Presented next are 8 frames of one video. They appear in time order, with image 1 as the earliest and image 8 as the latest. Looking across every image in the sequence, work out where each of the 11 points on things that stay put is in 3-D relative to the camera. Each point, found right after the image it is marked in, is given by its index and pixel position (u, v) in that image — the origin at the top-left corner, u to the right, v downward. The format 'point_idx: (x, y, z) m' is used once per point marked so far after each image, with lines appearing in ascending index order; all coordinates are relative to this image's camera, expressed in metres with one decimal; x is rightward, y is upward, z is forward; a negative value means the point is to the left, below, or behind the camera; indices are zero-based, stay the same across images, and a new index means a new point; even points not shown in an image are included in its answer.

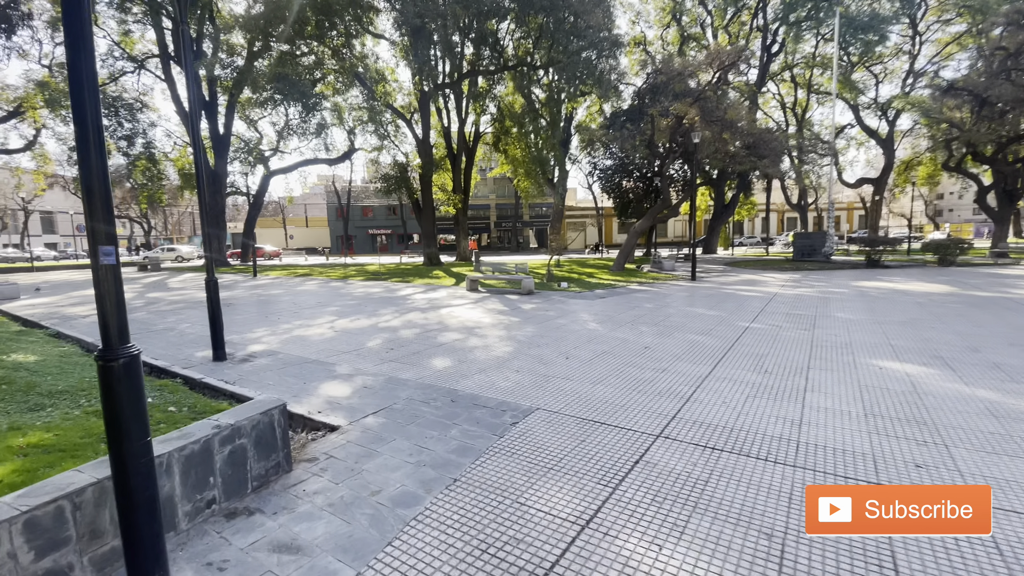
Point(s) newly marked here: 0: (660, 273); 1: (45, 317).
0: (+5.9, +0.6, +19.5) m
1: (-10.5, -0.6, +11.0) m
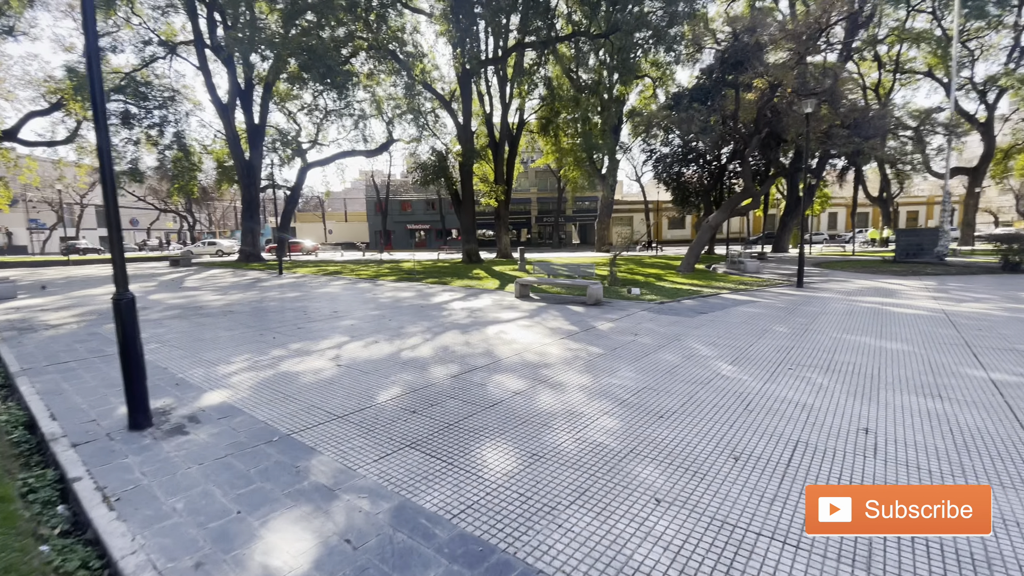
0: (+7.7, +0.4, +16.3) m
1: (-9.3, -0.7, +9.0) m
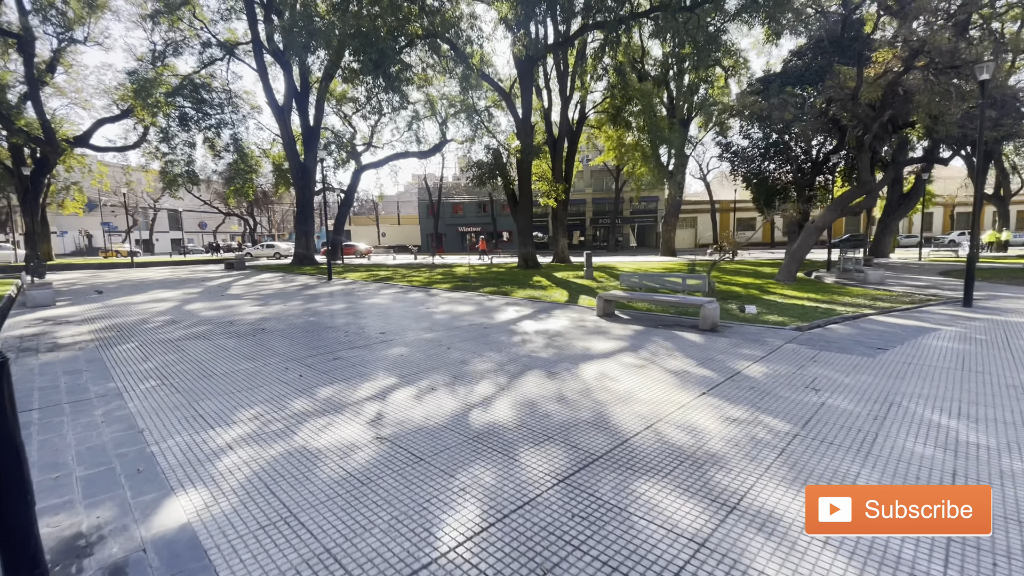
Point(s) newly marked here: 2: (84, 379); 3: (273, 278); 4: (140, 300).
0: (+9.7, 0.0, +13.3) m
1: (-7.9, -0.9, +7.8) m
2: (-5.1, -1.1, +5.8) m
3: (-9.7, +0.4, +19.8) m
4: (-10.3, -0.3, +13.6) m
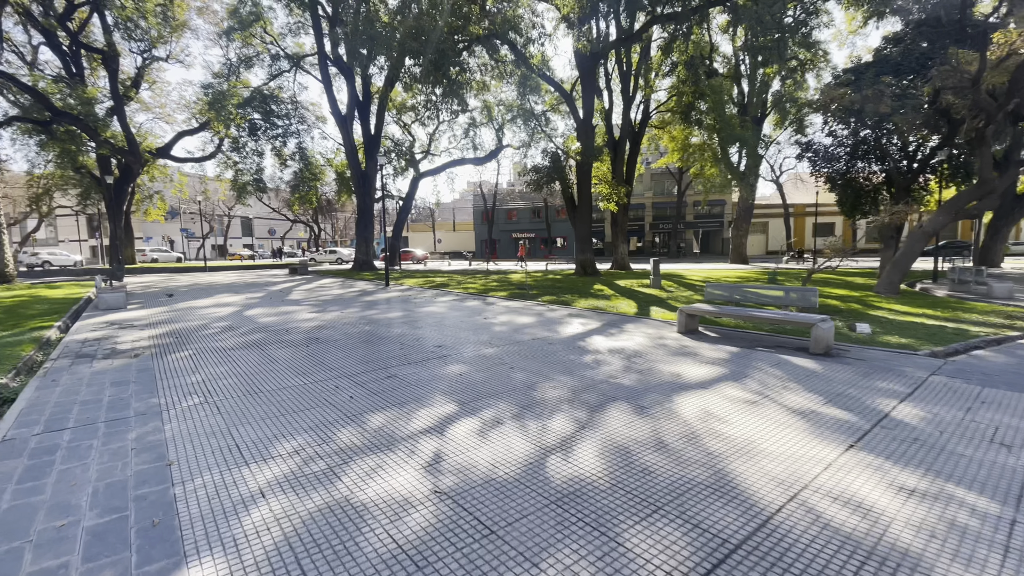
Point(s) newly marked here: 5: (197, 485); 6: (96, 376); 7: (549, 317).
0: (+11.3, -0.4, +11.4) m
1: (-6.9, -1.0, +7.7) m
2: (-4.3, -1.2, +5.4) m
3: (-7.3, +0.2, +19.9) m
4: (-8.6, -0.5, +13.7) m
5: (-2.1, -1.3, +3.3) m
6: (-5.3, -1.1, +6.2) m
7: (+0.7, -0.6, +9.5) m
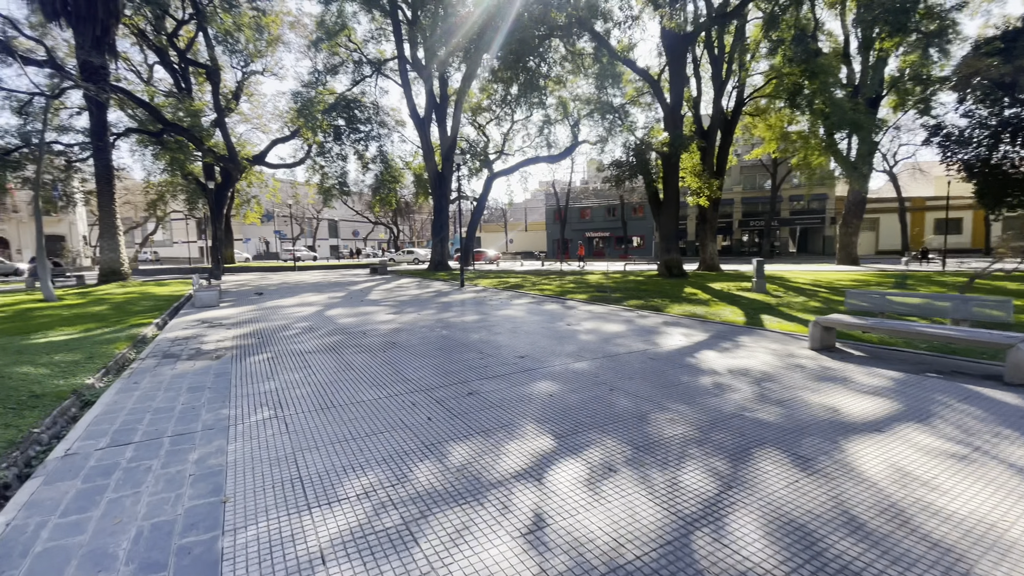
0: (+13.0, -0.6, +8.8) m
1: (-5.5, -1.0, +7.8) m
2: (-3.3, -1.2, +5.1) m
3: (-4.1, +0.2, +19.9) m
4: (-6.4, -0.5, +14.0) m
5: (-1.5, -1.4, +2.7) m
6: (-4.1, -1.1, +6.0) m
7: (+2.3, -0.7, +8.5) m
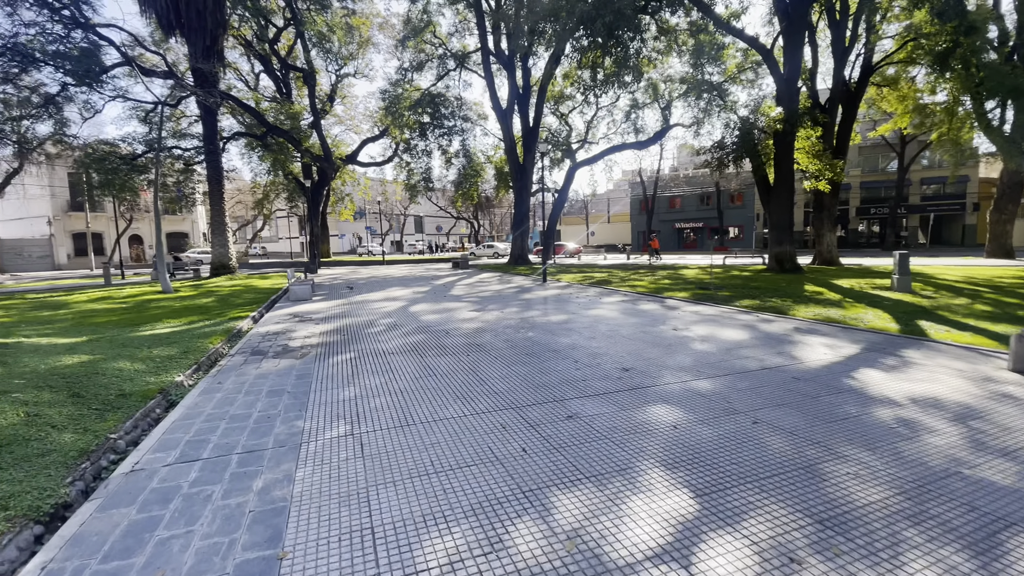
0: (+14.3, -0.6, +5.7) m
1: (-4.1, -0.9, +7.7) m
2: (-2.3, -1.2, +4.7) m
3: (-0.8, +0.4, +19.5) m
4: (-3.9, -0.3, +14.0) m
5: (-0.9, -1.4, +2.1) m
6: (-3.0, -1.1, +5.8) m
7: (+3.7, -0.6, +7.1) m
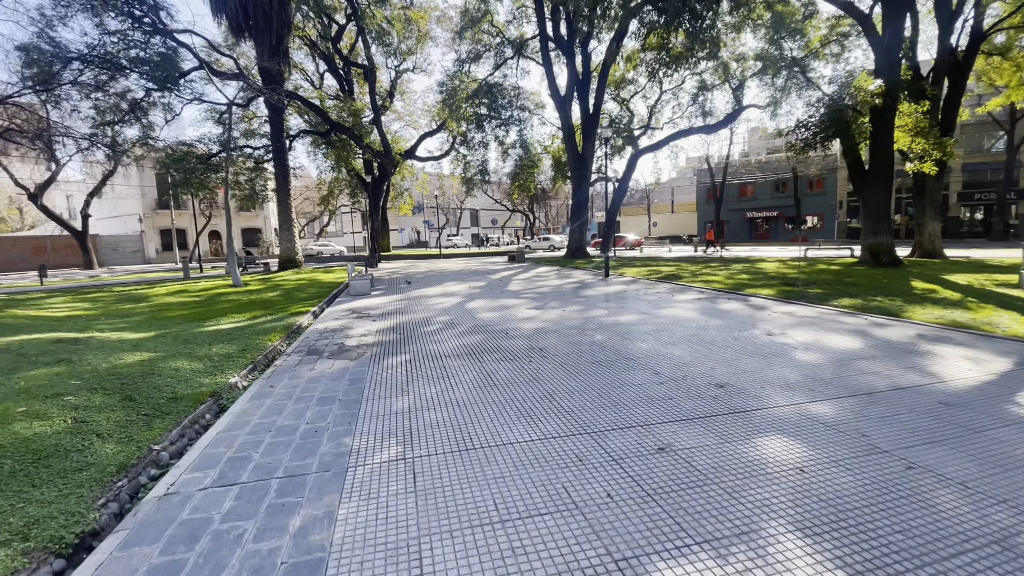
0: (+15.0, -0.7, +3.4) m
1: (-3.1, -0.9, +7.5) m
2: (-1.6, -1.2, +4.4) m
3: (+1.5, +0.6, +18.8) m
4: (-2.2, -0.2, +13.7) m
5: (-0.6, -1.4, +1.6) m
6: (-2.2, -1.1, +5.5) m
7: (+4.6, -0.6, +6.0) m
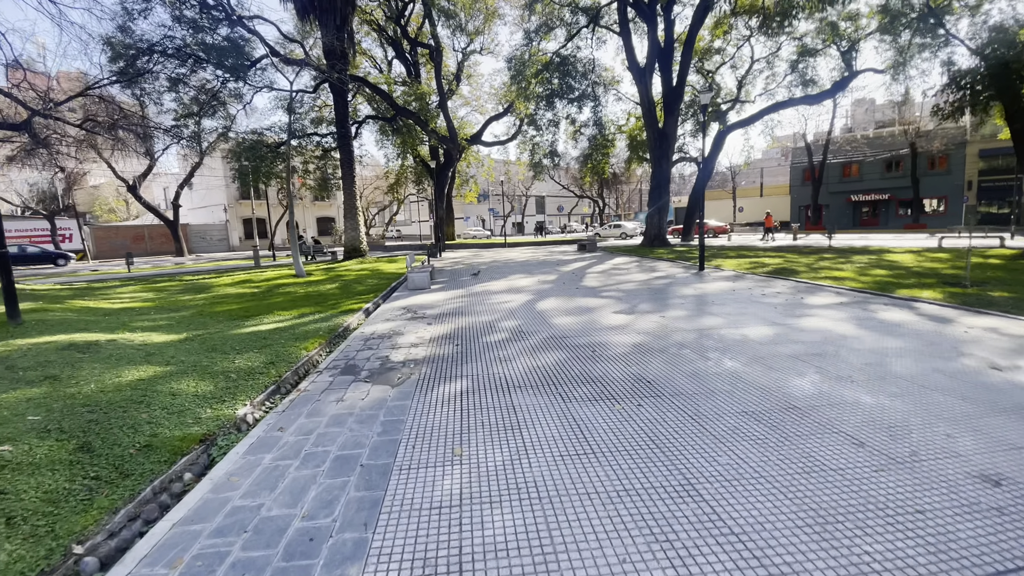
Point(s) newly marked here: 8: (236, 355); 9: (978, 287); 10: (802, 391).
0: (+15.3, -1.0, -0.2) m
1: (-2.0, -0.9, +6.2) m
2: (-1.0, -1.2, +2.9) m
3: (+4.1, +0.8, +16.7) m
4: (-0.3, 0.0, +12.2) m
5: (-0.3, -1.6, 0.0) m
6: (-1.4, -1.1, +4.0) m
7: (+5.4, -0.8, +3.7) m
8: (-3.4, -0.8, +5.9) m
9: (+8.6, 0.0, +9.1) m
10: (+2.3, -0.9, +4.0) m
